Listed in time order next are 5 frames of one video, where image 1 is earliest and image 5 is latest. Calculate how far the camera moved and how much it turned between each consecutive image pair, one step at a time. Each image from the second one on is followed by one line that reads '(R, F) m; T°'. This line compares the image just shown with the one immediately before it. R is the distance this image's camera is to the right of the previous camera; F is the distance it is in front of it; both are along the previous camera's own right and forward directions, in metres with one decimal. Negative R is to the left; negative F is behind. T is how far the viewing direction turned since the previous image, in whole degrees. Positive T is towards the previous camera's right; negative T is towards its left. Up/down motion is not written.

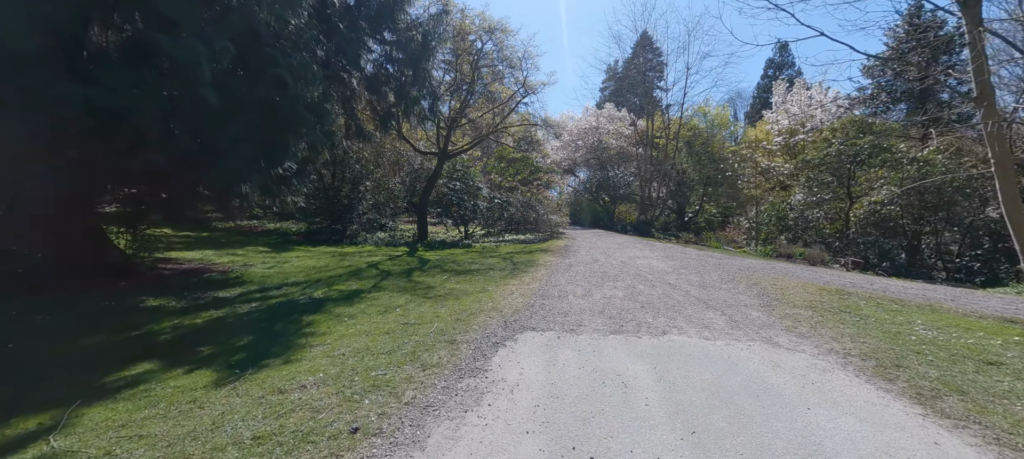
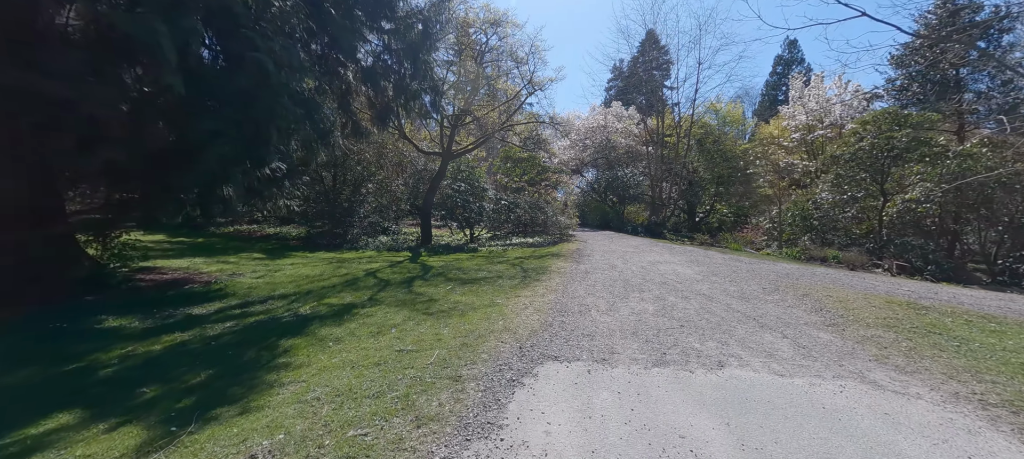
(-0.1, +0.7) m; -1°
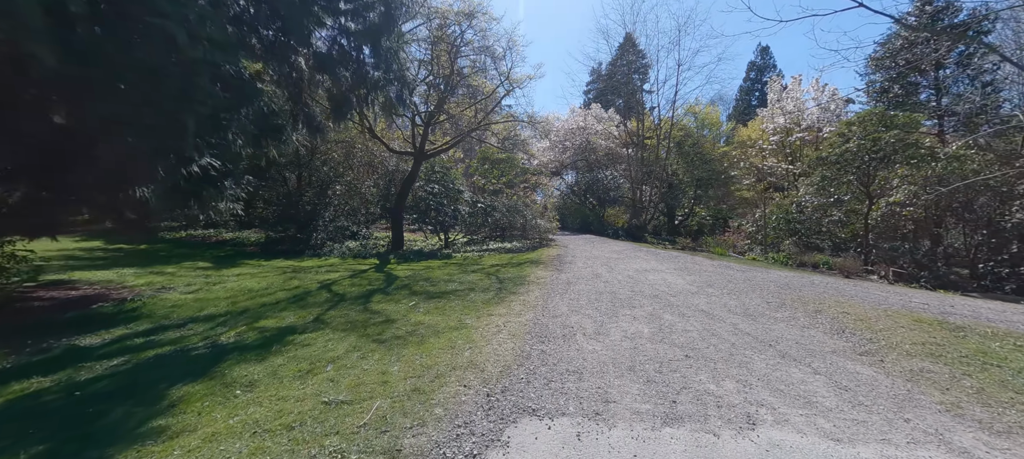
(+0.1, +0.8) m; +3°
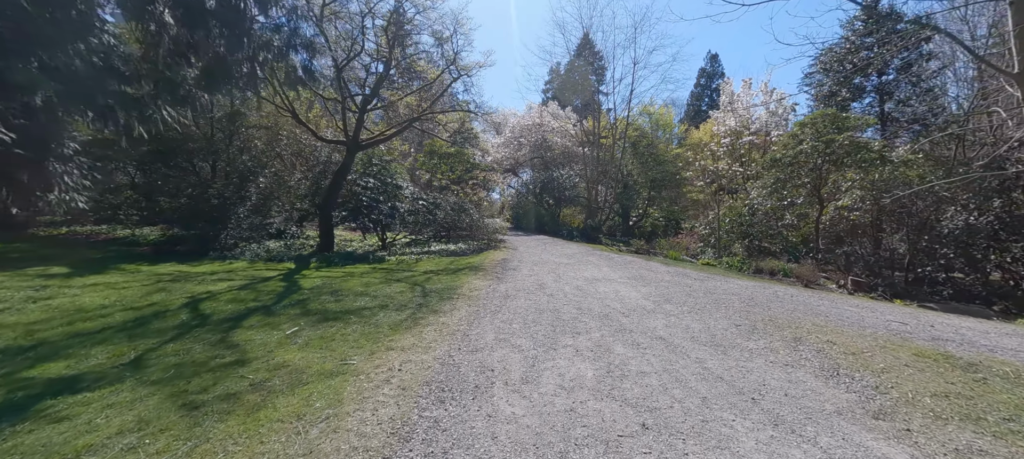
(+0.5, +1.2) m; +6°
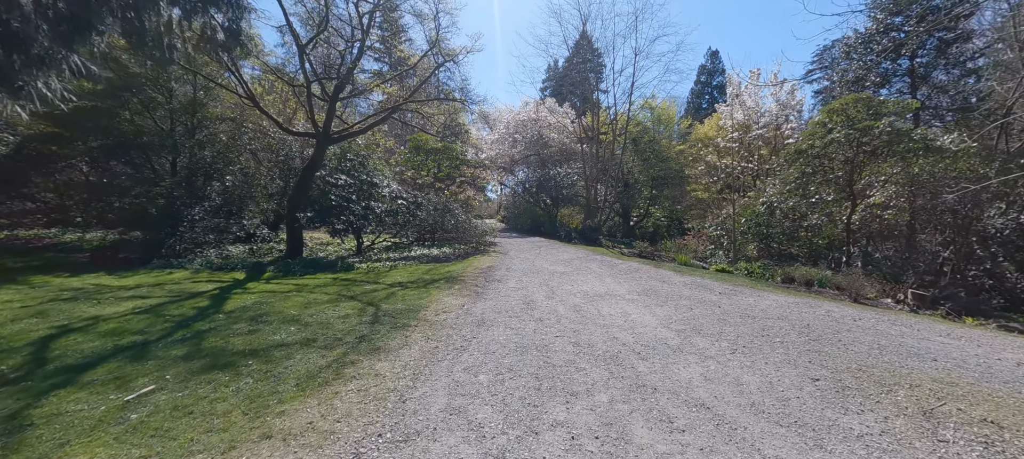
(+0.3, +1.4) m; 0°
